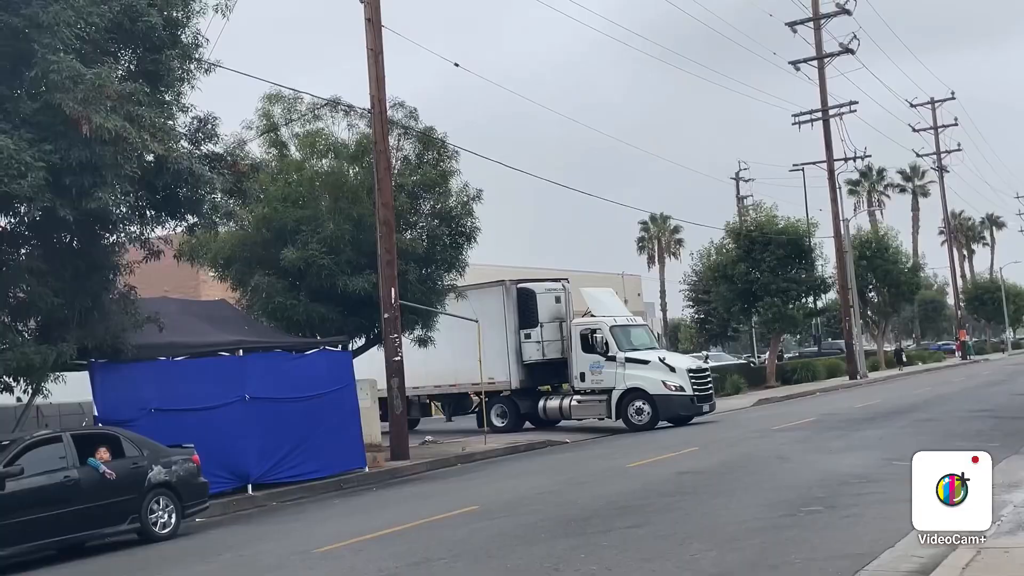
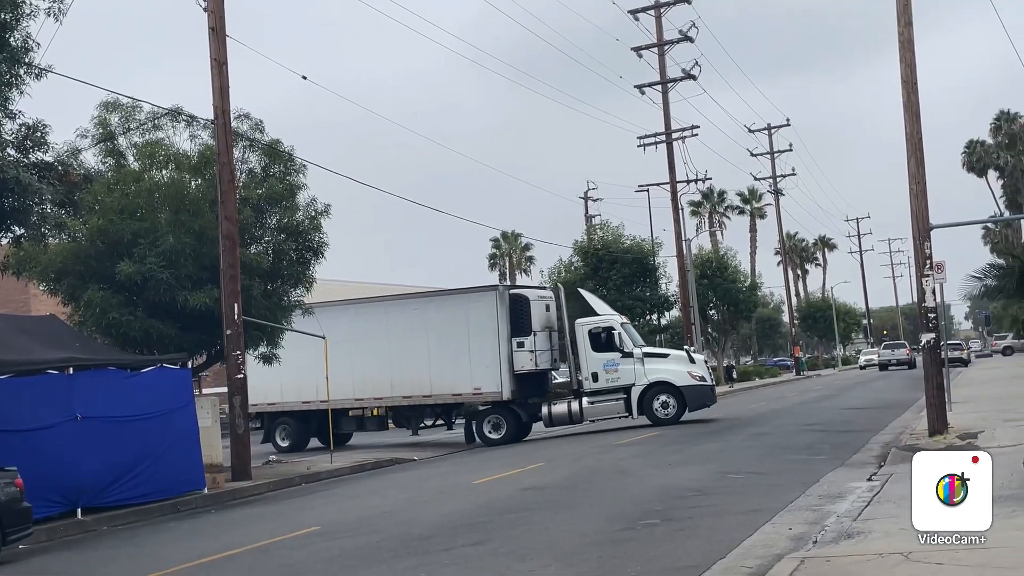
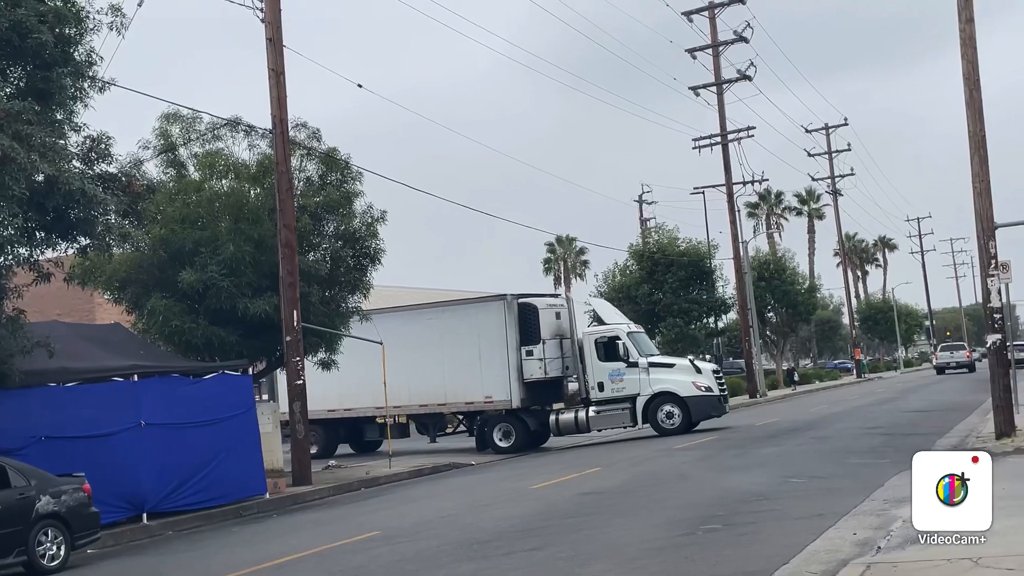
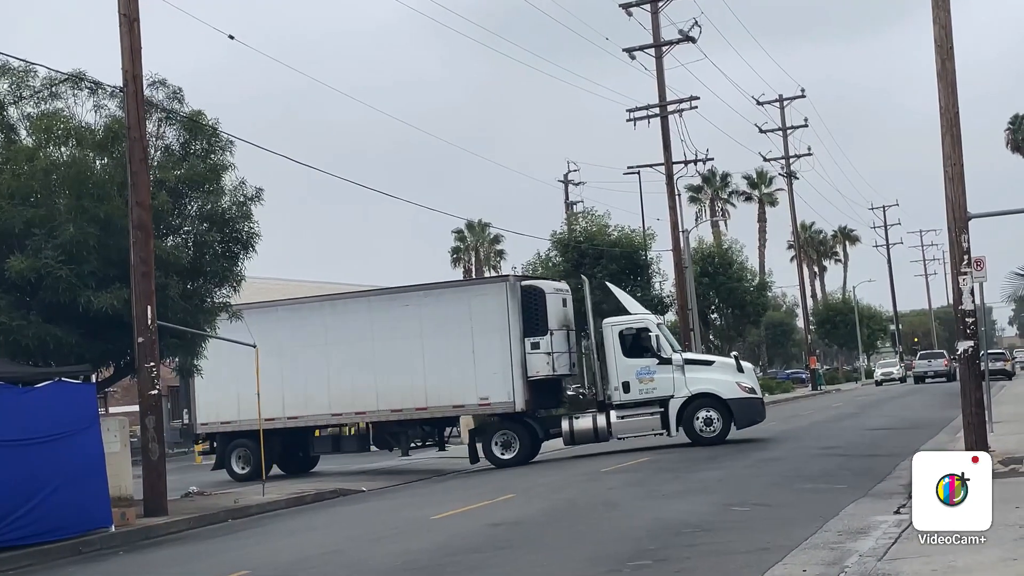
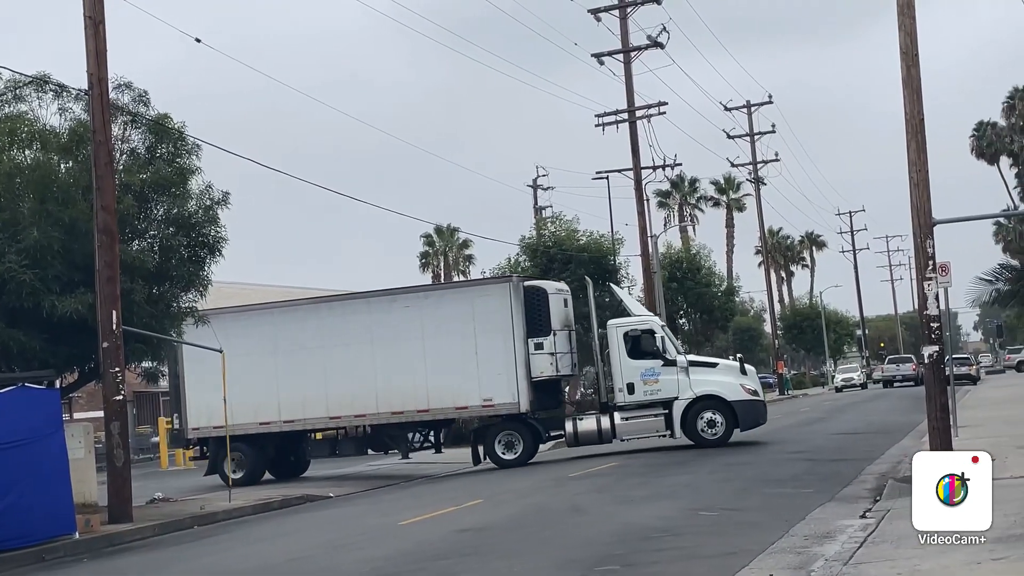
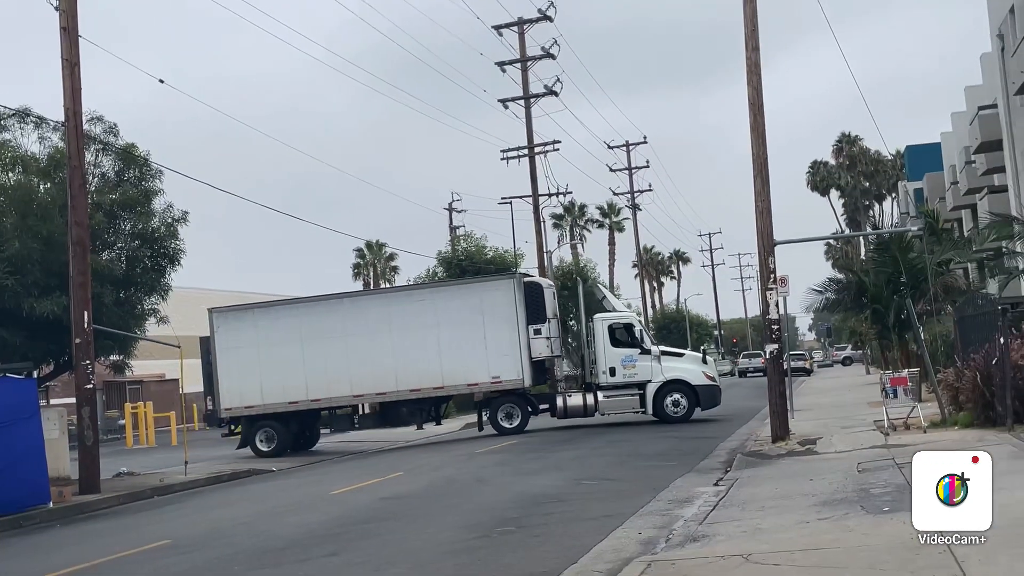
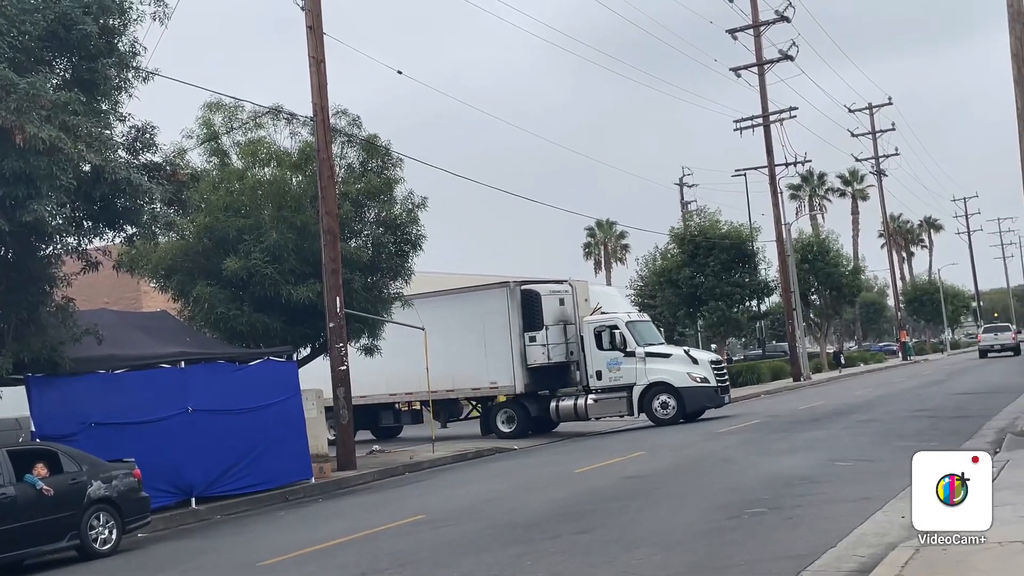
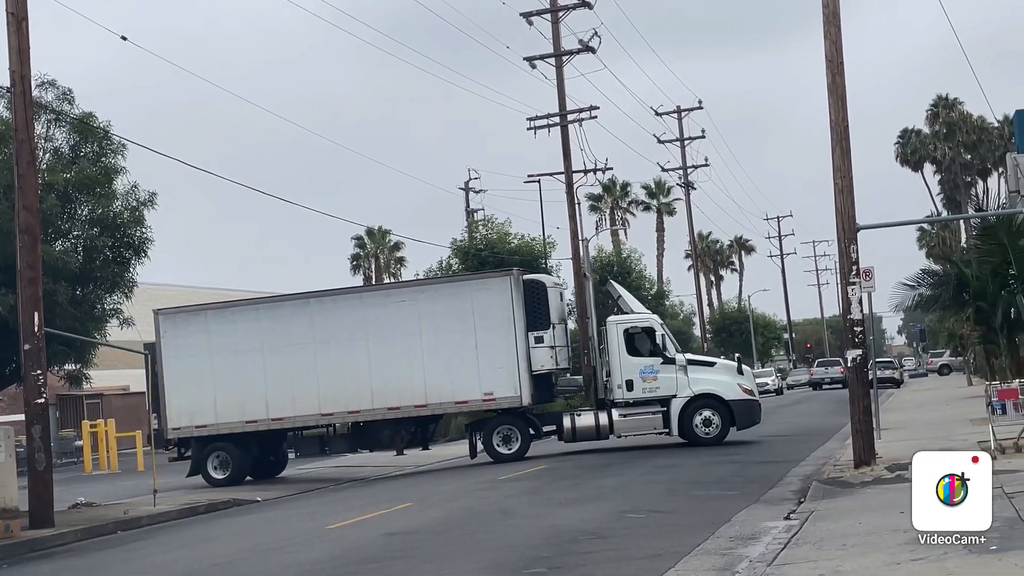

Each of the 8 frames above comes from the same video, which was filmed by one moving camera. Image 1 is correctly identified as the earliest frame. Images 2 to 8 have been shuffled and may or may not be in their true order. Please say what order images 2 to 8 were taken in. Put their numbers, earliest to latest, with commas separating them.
7, 3, 2, 4, 5, 8, 6
